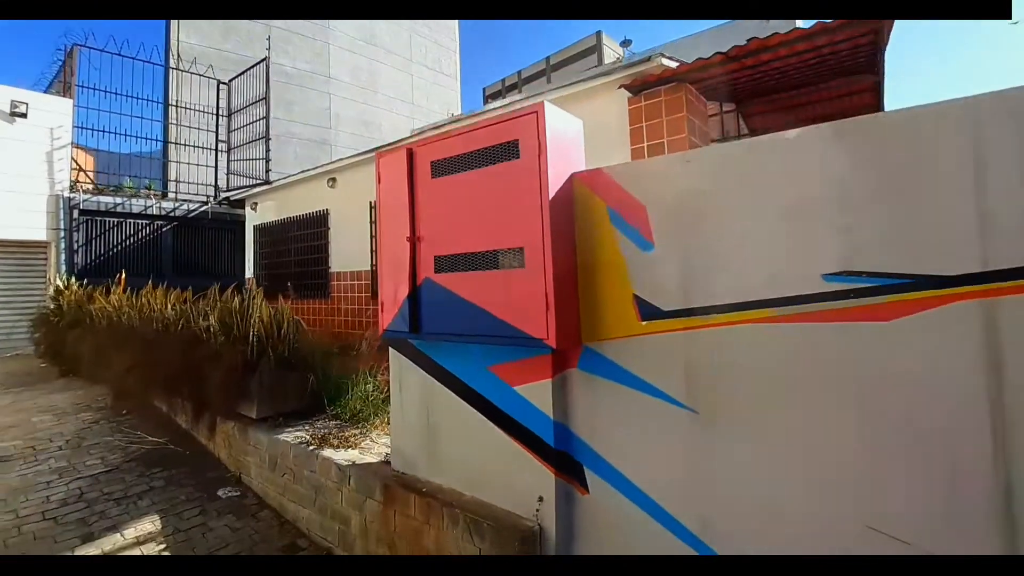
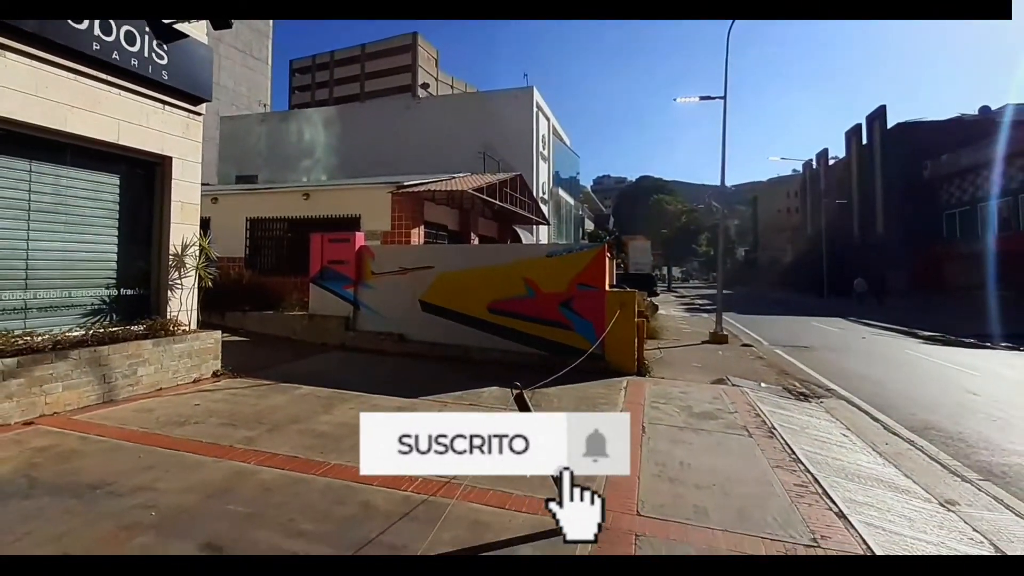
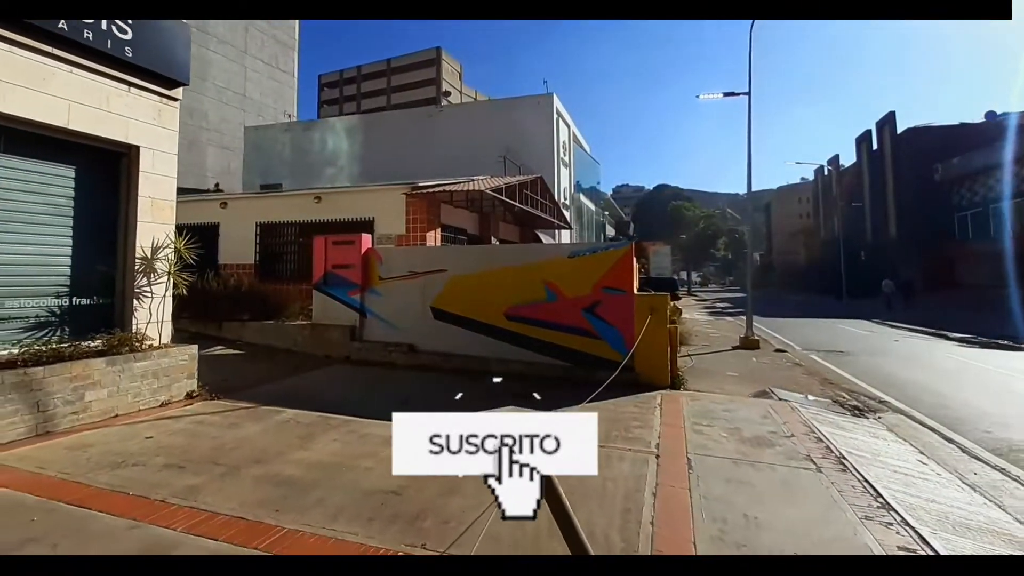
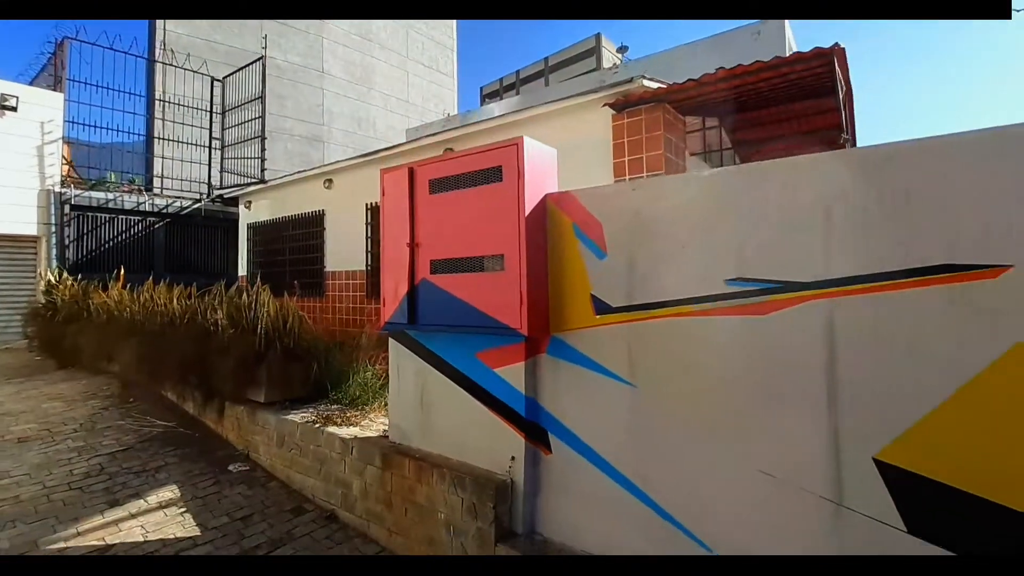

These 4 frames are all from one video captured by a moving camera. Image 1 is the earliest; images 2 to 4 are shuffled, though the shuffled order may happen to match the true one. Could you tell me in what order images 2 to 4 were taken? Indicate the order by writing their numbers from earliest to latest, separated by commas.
4, 3, 2
